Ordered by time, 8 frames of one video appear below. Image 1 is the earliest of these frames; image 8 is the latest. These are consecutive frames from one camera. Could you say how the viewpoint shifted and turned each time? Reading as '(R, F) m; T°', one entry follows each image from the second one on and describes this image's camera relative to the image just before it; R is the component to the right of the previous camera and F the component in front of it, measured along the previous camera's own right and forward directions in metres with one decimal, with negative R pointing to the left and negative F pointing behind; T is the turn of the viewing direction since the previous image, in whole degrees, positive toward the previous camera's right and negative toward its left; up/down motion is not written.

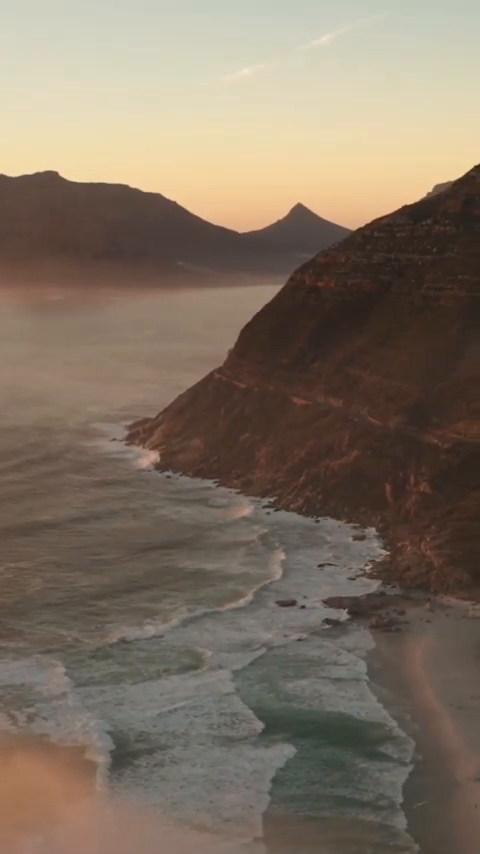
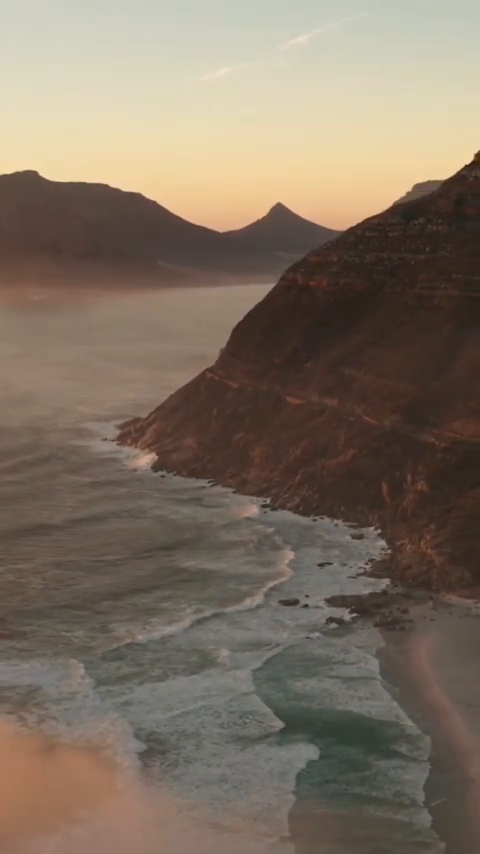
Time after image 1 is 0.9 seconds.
(-0.6, 0.0) m; +1°
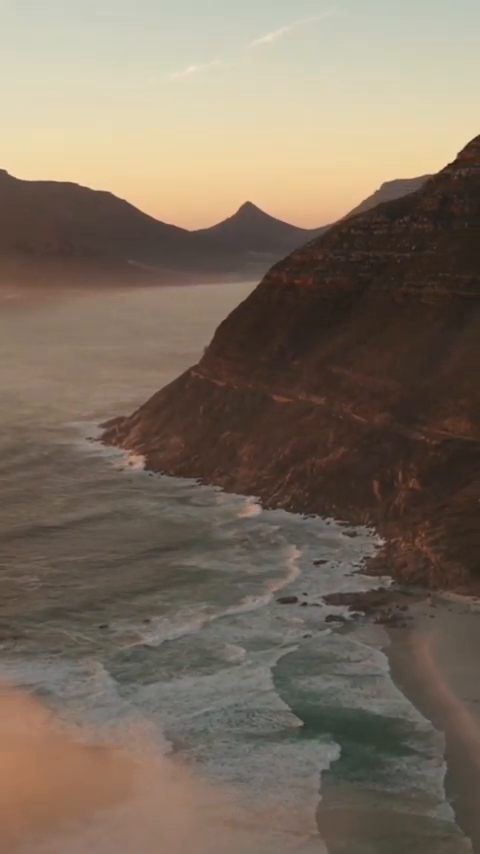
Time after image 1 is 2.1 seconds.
(-0.8, +0.1) m; +1°
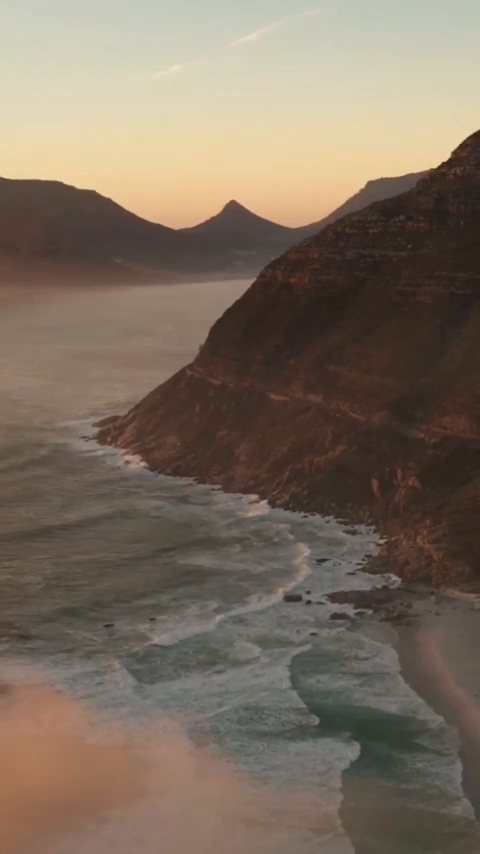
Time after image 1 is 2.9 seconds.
(-0.5, 0.0) m; +1°
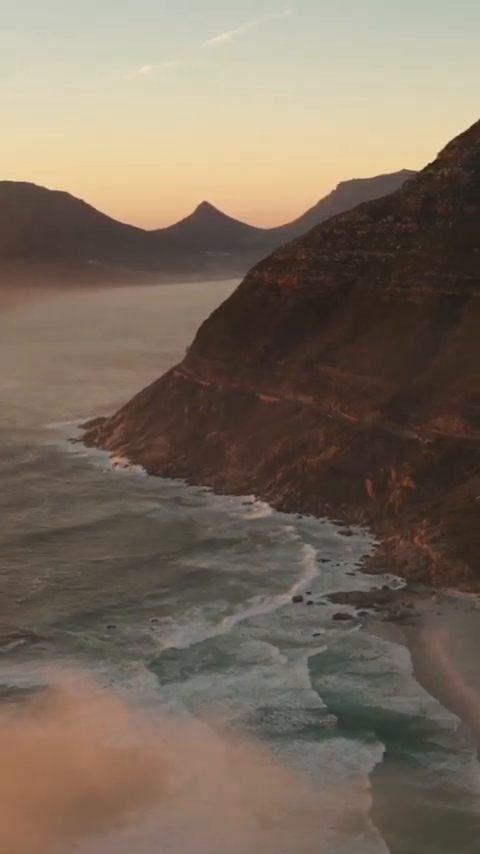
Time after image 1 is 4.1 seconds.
(-0.8, 0.0) m; +1°
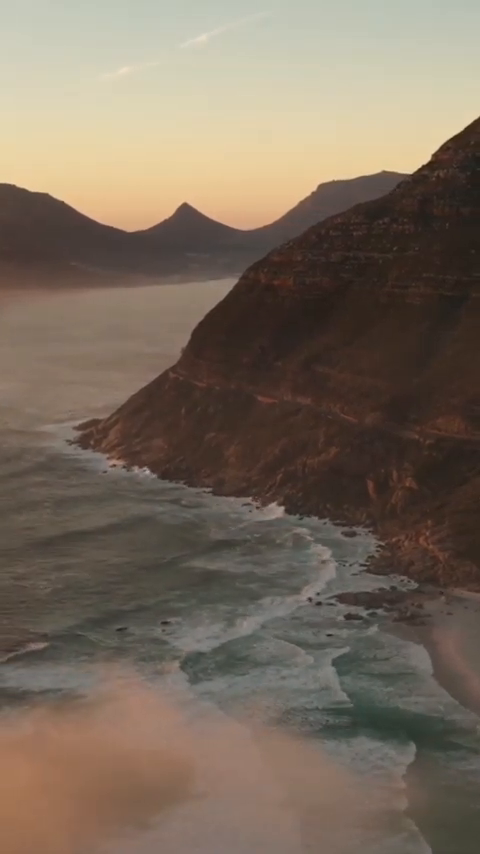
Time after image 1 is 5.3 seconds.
(-0.8, 0.0) m; +1°
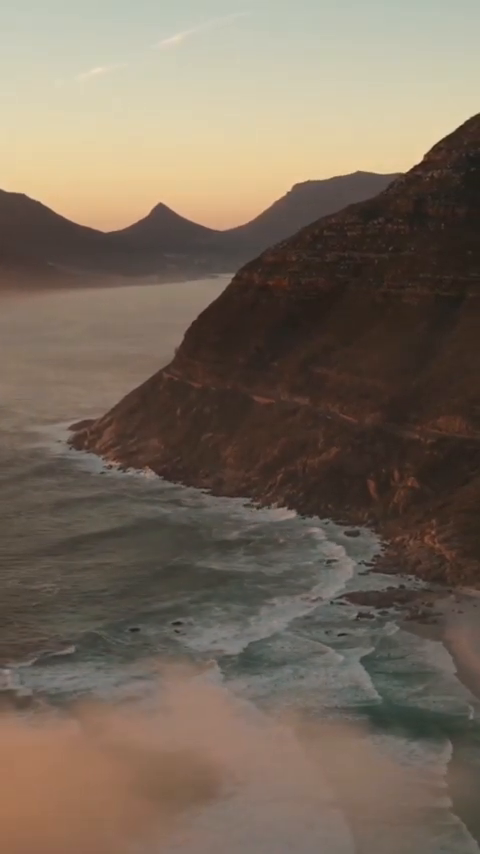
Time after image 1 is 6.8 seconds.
(-0.9, 0.0) m; +1°
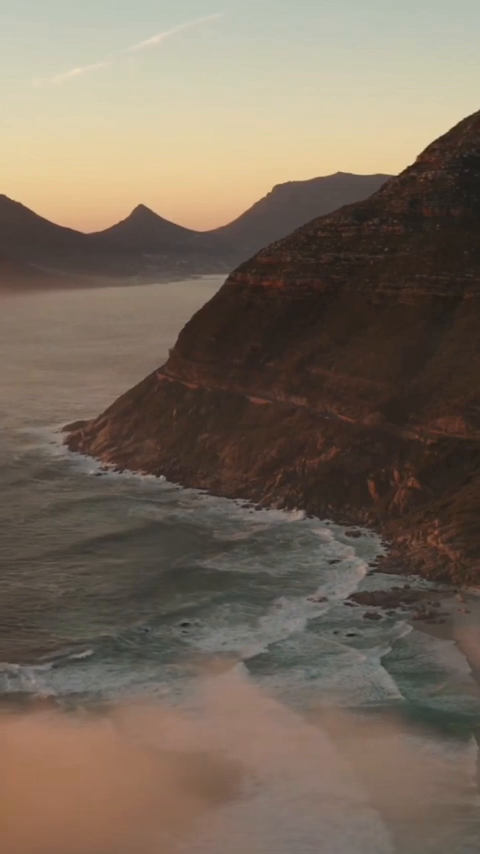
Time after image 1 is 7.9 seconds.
(-0.7, 0.0) m; +1°
